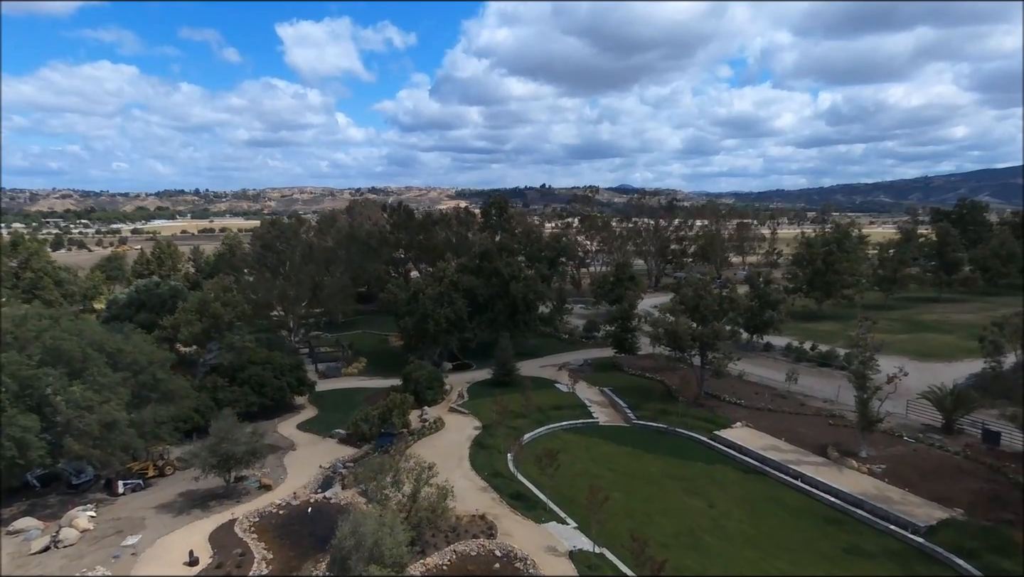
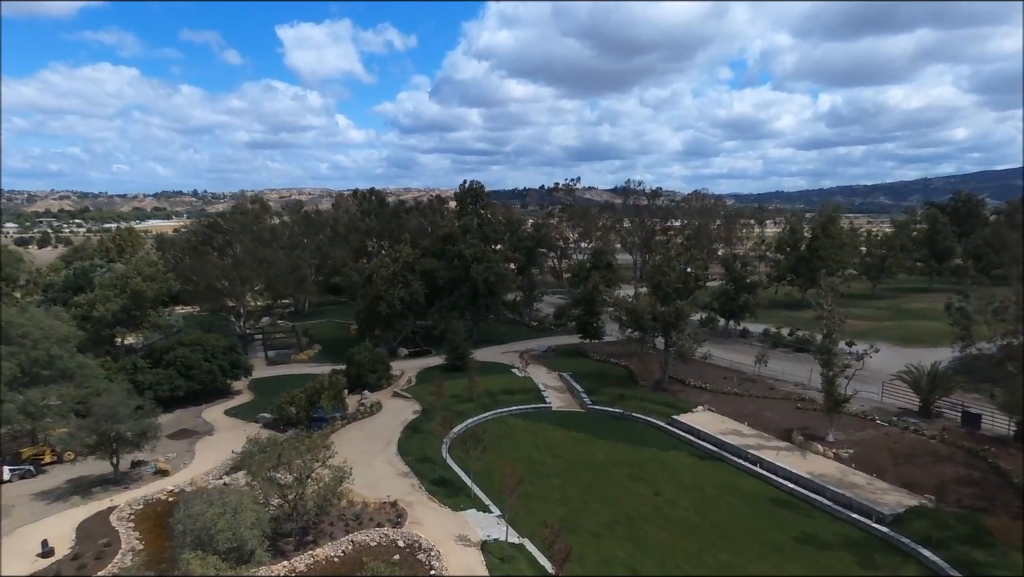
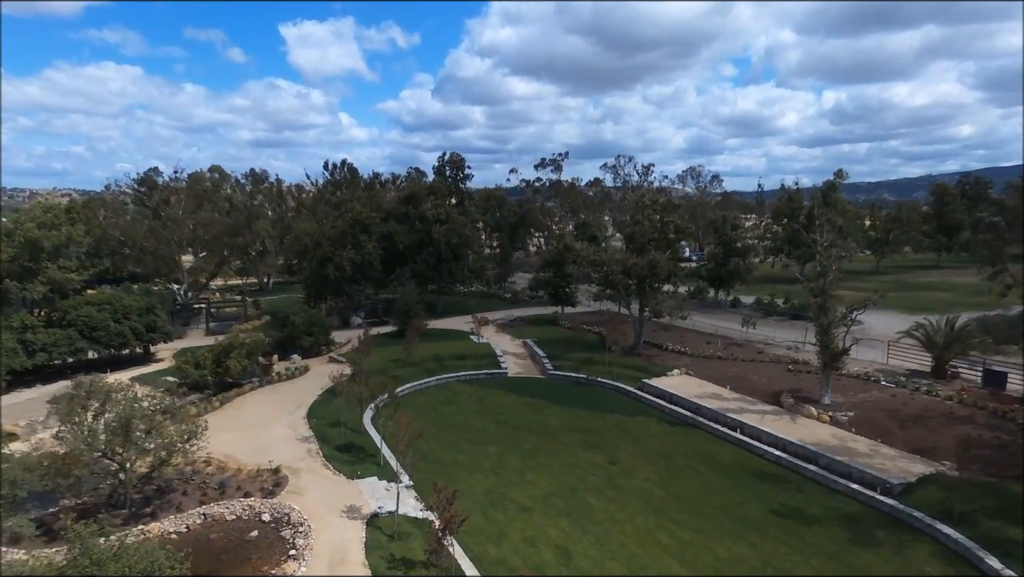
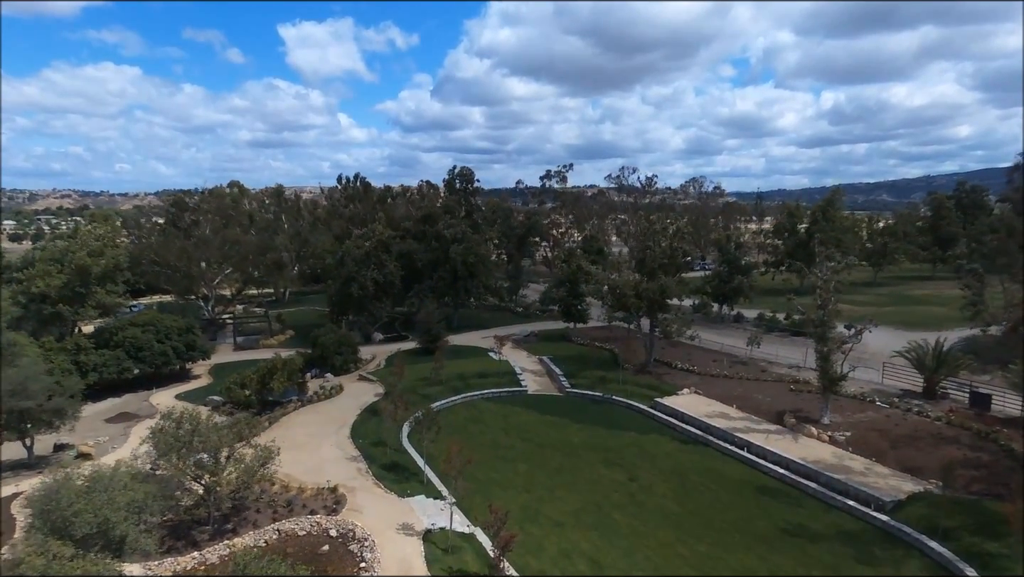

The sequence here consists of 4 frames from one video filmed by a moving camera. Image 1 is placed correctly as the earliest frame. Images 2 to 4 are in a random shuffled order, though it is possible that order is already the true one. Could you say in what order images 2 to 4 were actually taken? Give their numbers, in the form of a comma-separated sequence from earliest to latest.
2, 4, 3
